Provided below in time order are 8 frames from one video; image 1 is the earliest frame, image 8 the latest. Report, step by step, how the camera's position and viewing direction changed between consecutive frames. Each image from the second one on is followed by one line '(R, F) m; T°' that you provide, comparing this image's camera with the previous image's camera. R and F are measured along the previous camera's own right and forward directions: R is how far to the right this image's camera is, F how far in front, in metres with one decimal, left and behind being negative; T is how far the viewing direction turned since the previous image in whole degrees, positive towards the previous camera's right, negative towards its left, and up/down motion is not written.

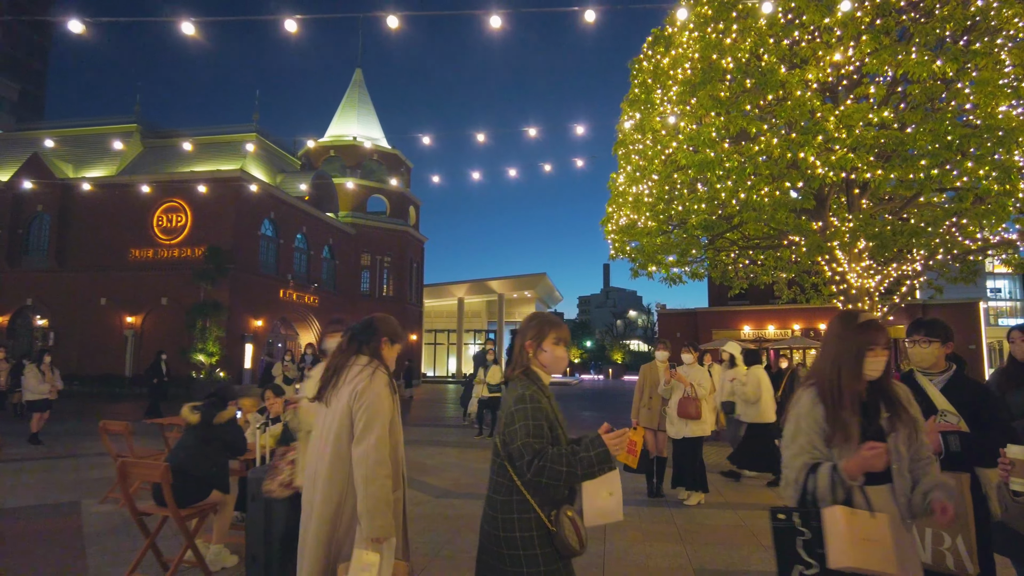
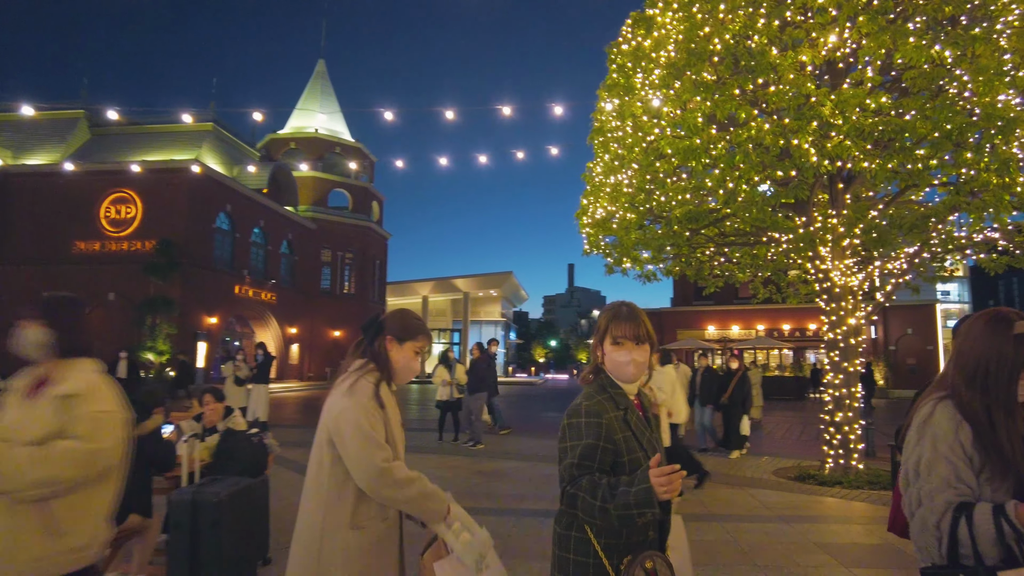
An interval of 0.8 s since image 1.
(-0.1, +0.6) m; +3°
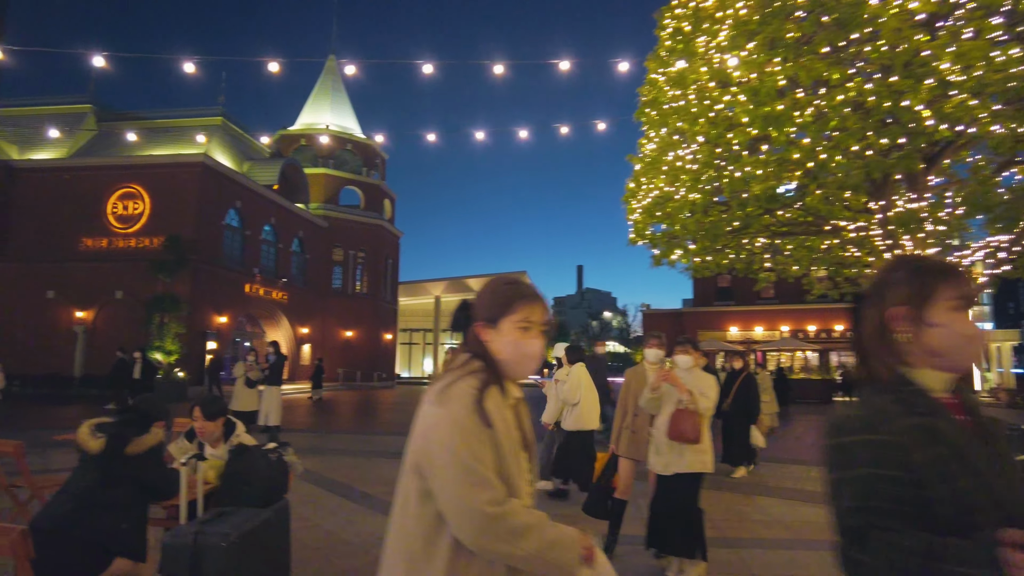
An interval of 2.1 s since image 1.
(-0.4, +1.0) m; -1°
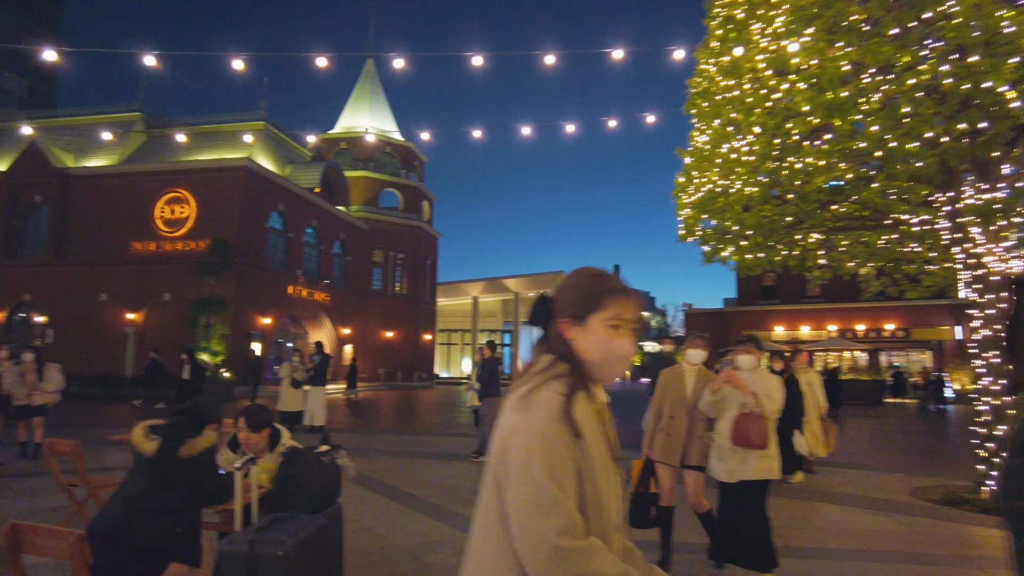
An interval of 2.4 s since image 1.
(-0.1, +0.2) m; -3°
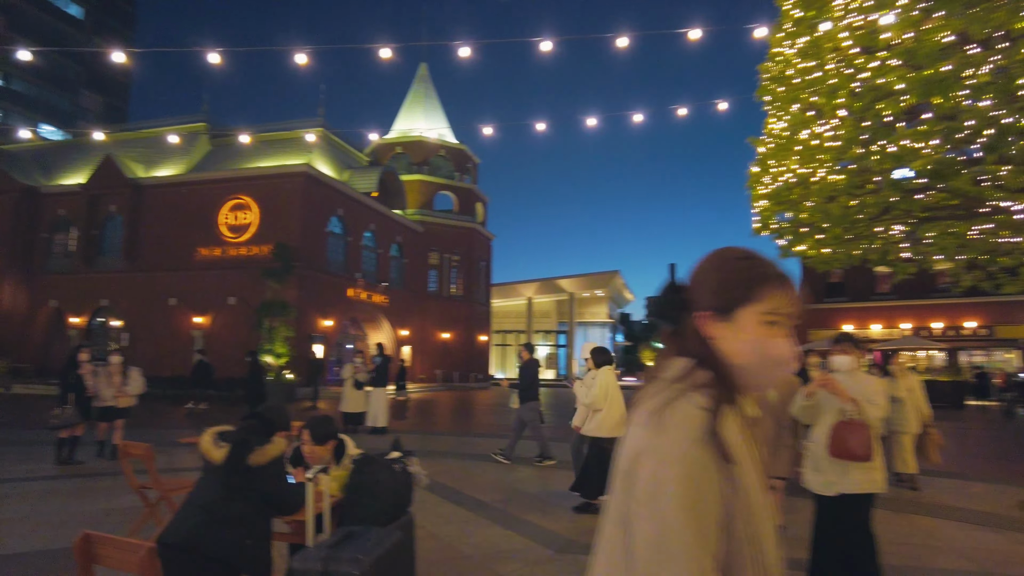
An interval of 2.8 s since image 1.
(-0.1, +0.3) m; -5°
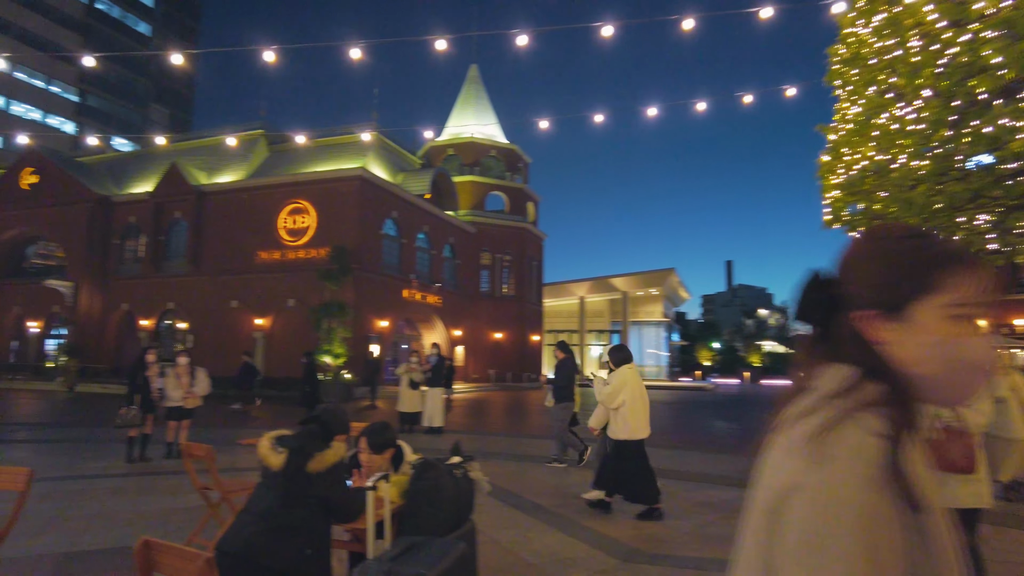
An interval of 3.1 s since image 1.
(-0.1, +0.2) m; -4°
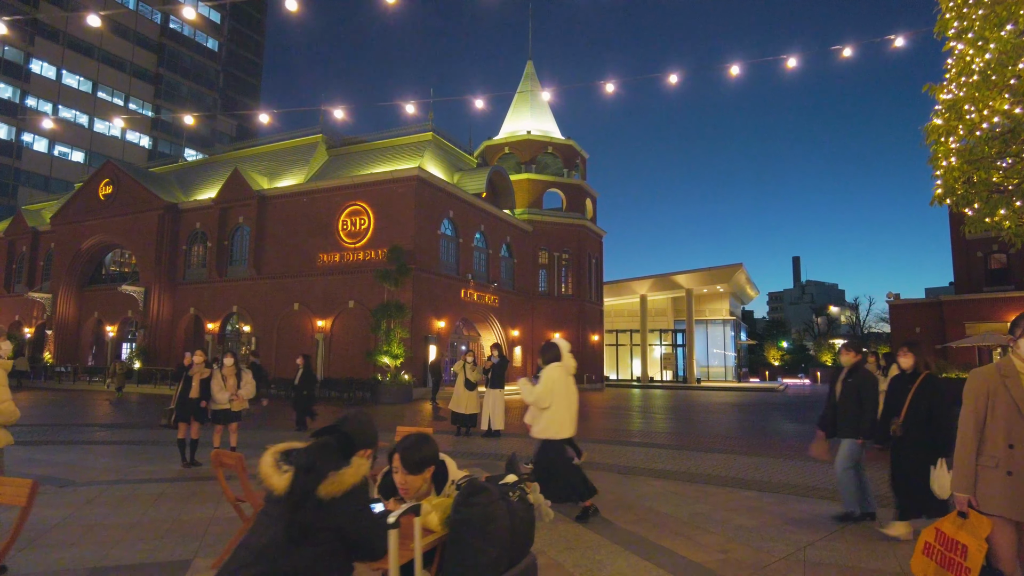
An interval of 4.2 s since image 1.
(0.0, +0.7) m; -5°
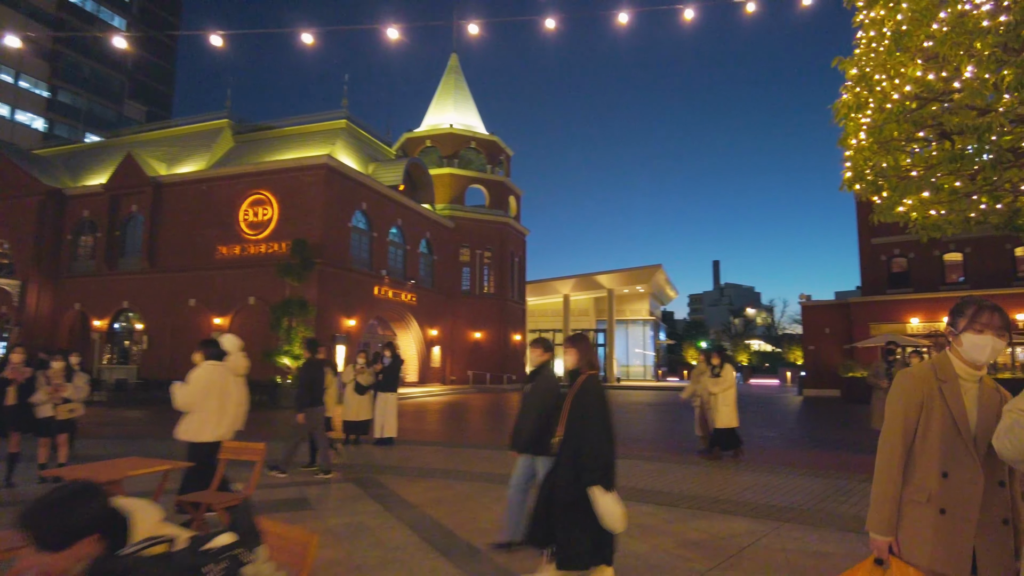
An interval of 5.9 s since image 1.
(+0.6, +1.0) m; +6°
